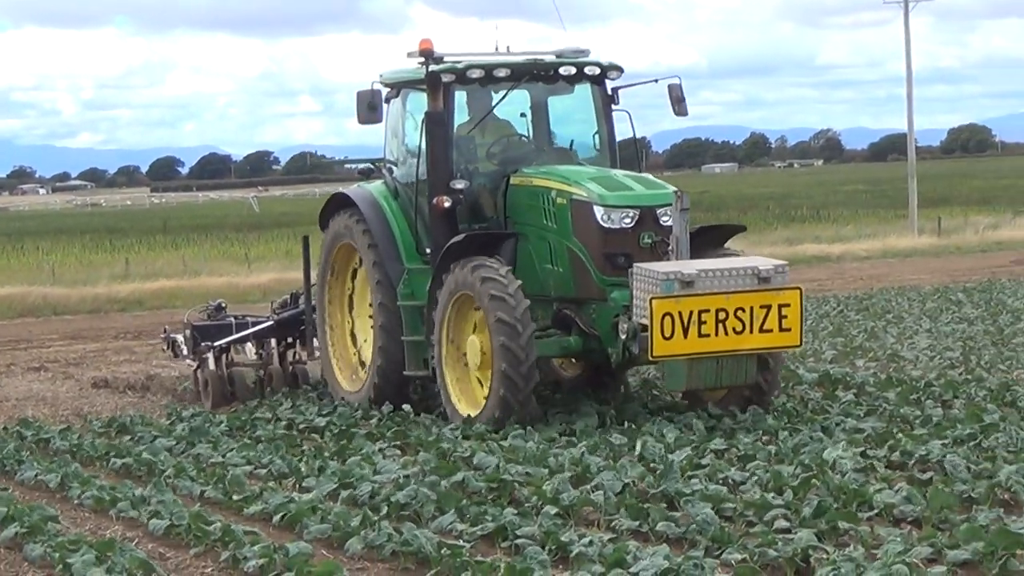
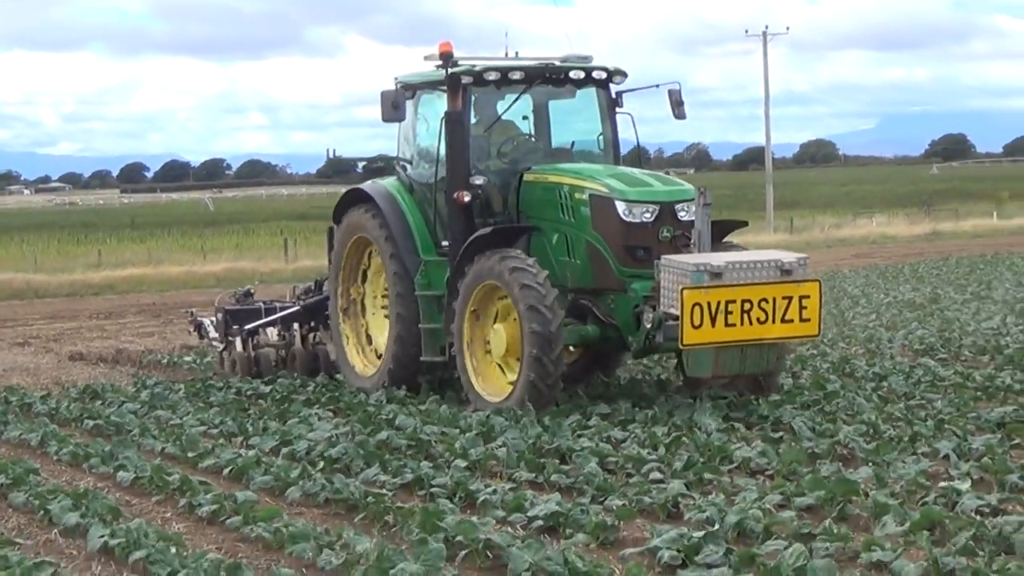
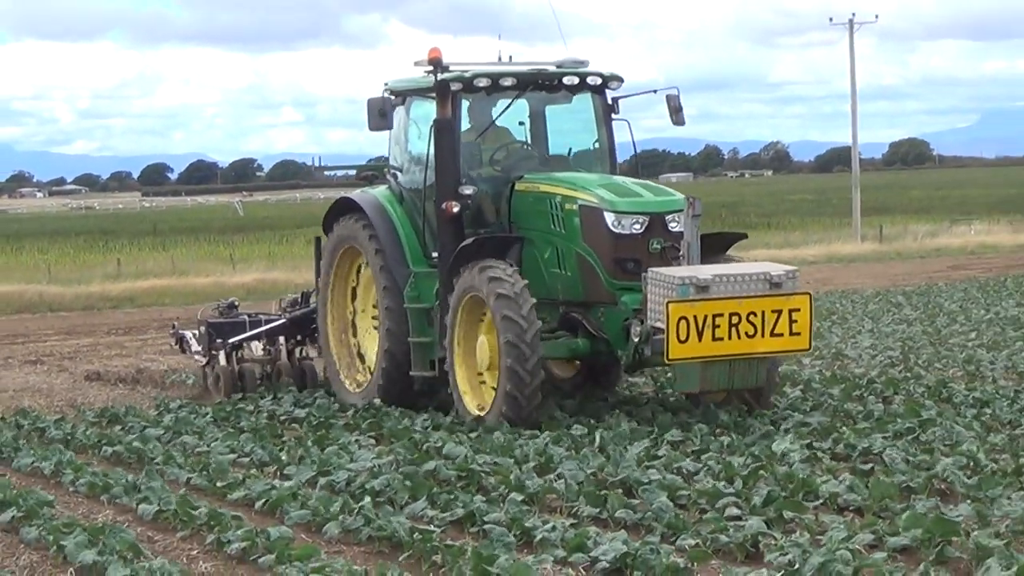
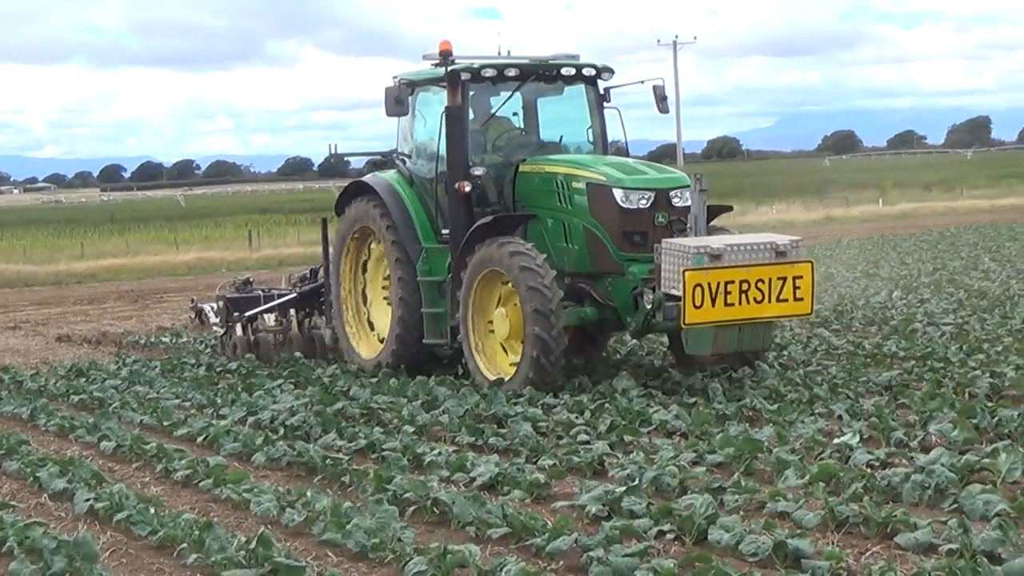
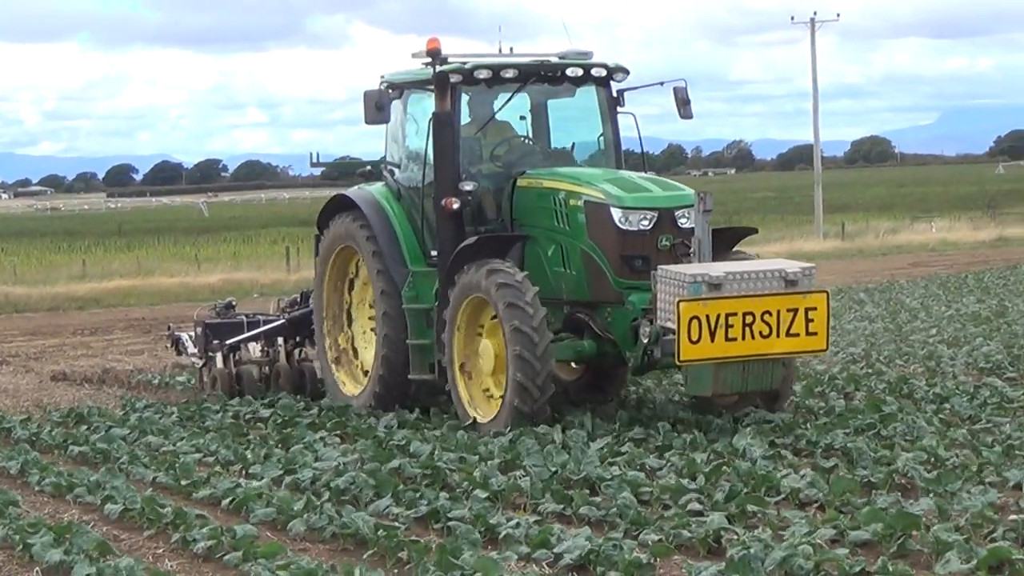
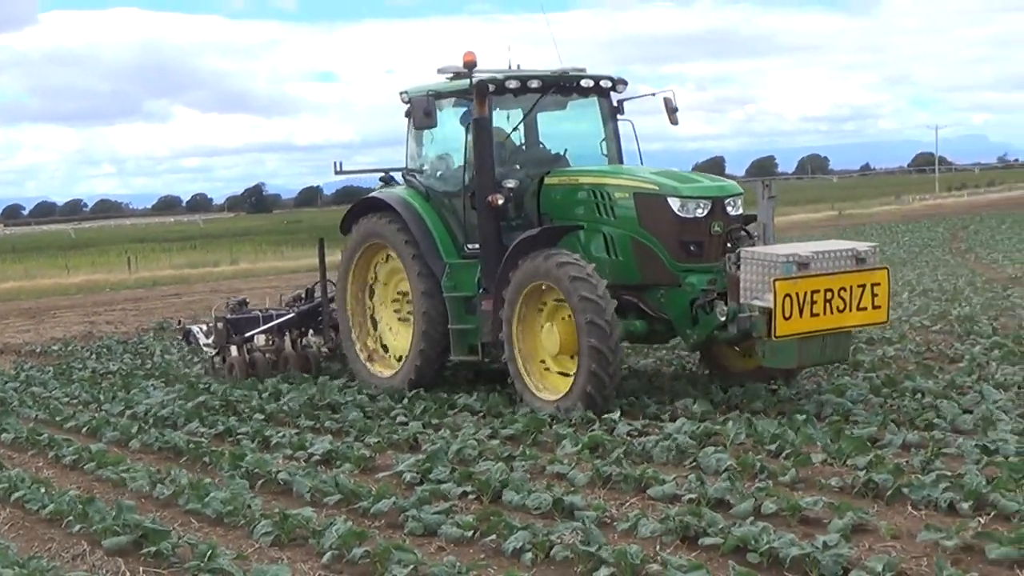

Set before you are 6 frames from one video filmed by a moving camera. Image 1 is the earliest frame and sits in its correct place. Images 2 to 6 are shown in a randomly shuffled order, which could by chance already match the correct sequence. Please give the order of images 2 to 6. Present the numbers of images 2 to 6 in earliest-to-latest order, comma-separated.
3, 5, 2, 4, 6
